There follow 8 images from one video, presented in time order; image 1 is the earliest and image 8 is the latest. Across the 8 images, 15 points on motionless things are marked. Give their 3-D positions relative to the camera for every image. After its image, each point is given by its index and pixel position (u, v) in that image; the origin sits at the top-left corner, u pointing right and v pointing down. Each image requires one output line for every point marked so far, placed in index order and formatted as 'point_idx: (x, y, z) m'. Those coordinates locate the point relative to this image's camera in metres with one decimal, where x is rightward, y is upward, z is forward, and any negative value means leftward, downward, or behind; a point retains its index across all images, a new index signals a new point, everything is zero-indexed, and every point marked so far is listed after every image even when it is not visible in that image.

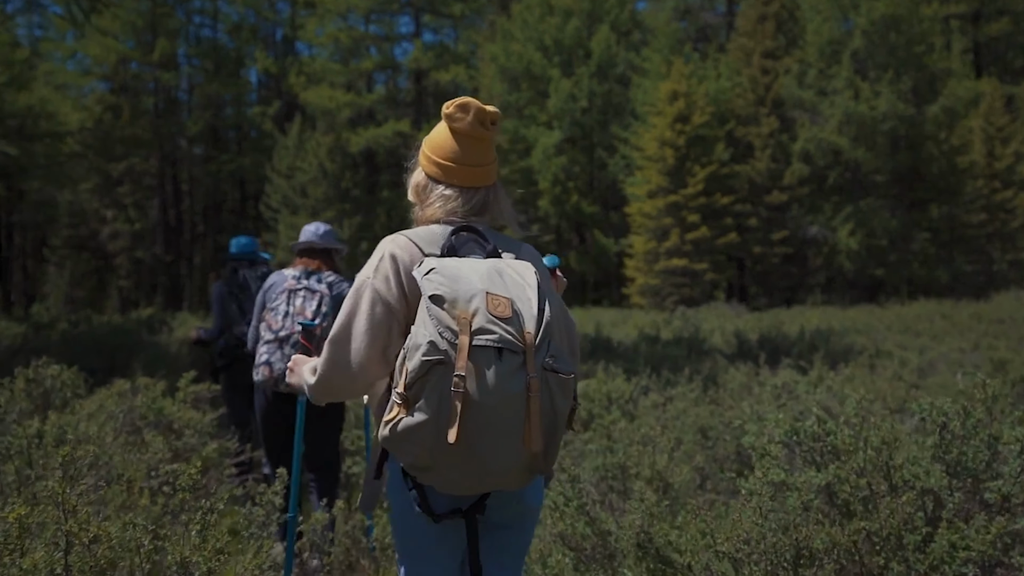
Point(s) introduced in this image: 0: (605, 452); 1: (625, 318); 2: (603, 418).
0: (+0.5, -0.9, +4.7) m
1: (+2.2, -0.6, +17.1) m
2: (+0.6, -0.9, +5.9) m
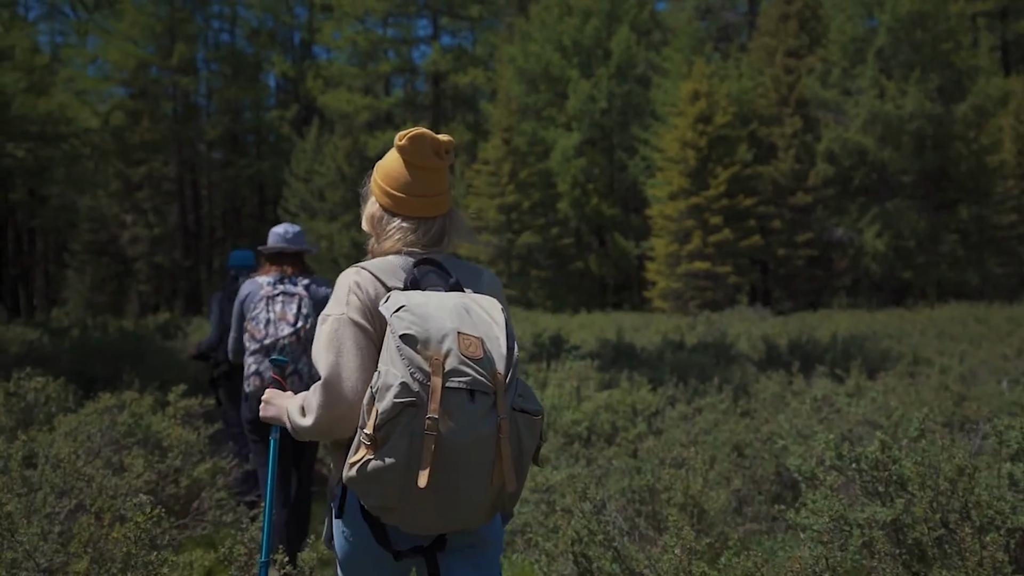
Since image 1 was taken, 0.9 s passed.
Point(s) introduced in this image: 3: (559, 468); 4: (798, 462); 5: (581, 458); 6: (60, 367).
0: (+0.6, -0.9, +4.3) m
1: (+2.6, -0.7, +16.7) m
2: (+0.8, -0.9, +5.6) m
3: (+0.3, -1.0, +5.0) m
4: (+1.3, -0.8, +4.0) m
5: (+0.4, -1.0, +5.2) m
6: (-4.1, -0.7, +8.1) m
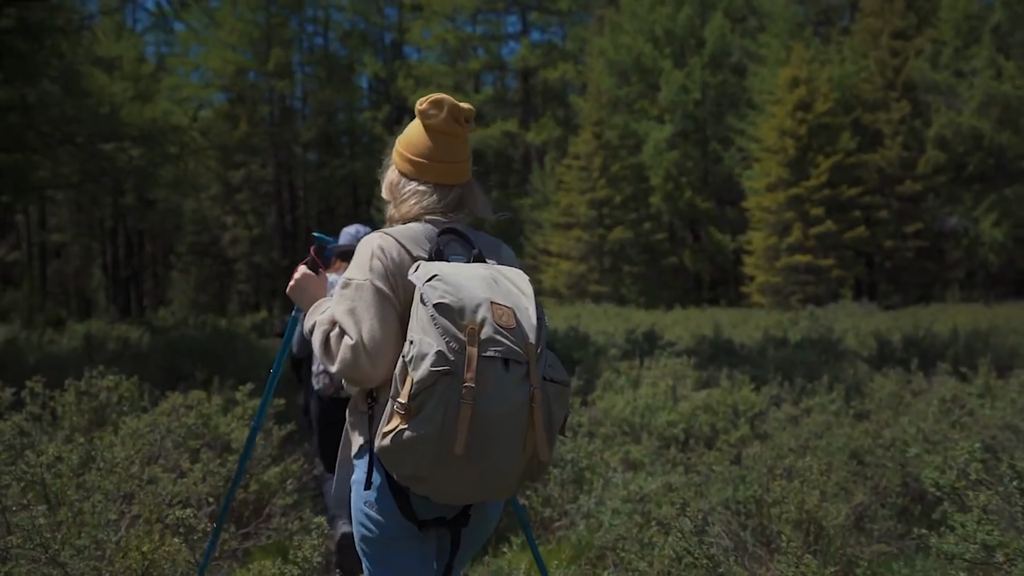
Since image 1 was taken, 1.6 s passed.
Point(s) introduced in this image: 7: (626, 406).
0: (+1.0, -0.9, +3.9) m
1: (+4.2, -0.6, +16.0) m
2: (+1.3, -0.9, +5.1) m
3: (+0.7, -1.0, +4.6) m
4: (+1.7, -0.7, +3.5) m
5: (+0.9, -1.0, +4.8) m
6: (-3.3, -0.7, +8.2) m
7: (+0.8, -0.8, +5.8) m
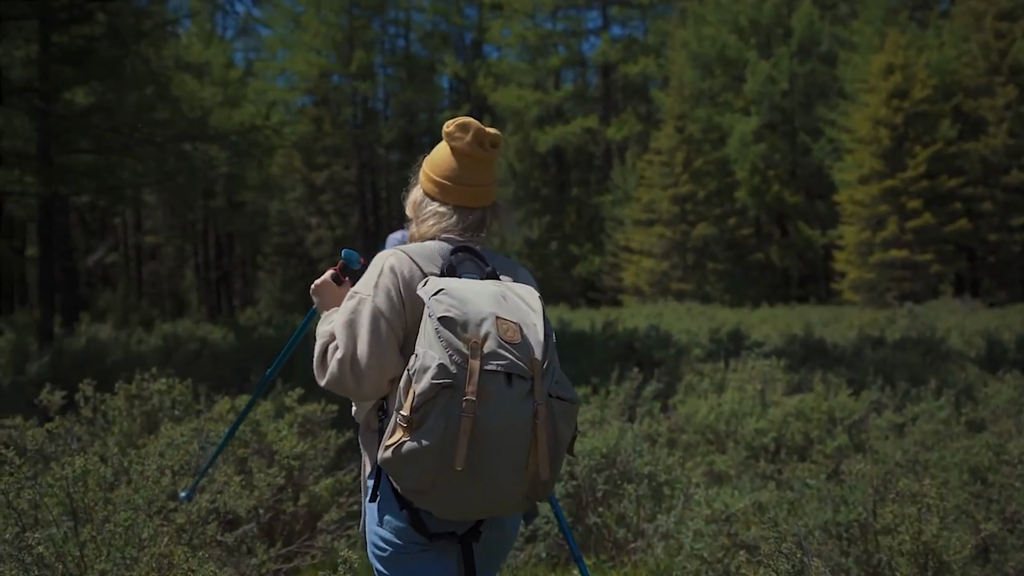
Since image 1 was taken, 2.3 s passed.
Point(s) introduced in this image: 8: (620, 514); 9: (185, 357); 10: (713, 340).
0: (+1.3, -0.8, +3.5) m
1: (+5.6, -0.5, +15.2) m
2: (+1.7, -0.8, +4.7) m
3: (+1.1, -1.0, +4.2) m
4: (+1.9, -0.7, +3.0) m
5: (+1.3, -0.9, +4.4) m
6: (-2.6, -0.7, +8.1) m
7: (+1.2, -0.8, +5.4) m
8: (+0.5, -1.0, +3.9) m
9: (-3.4, -0.7, +9.3) m
10: (+2.4, -0.6, +10.4) m
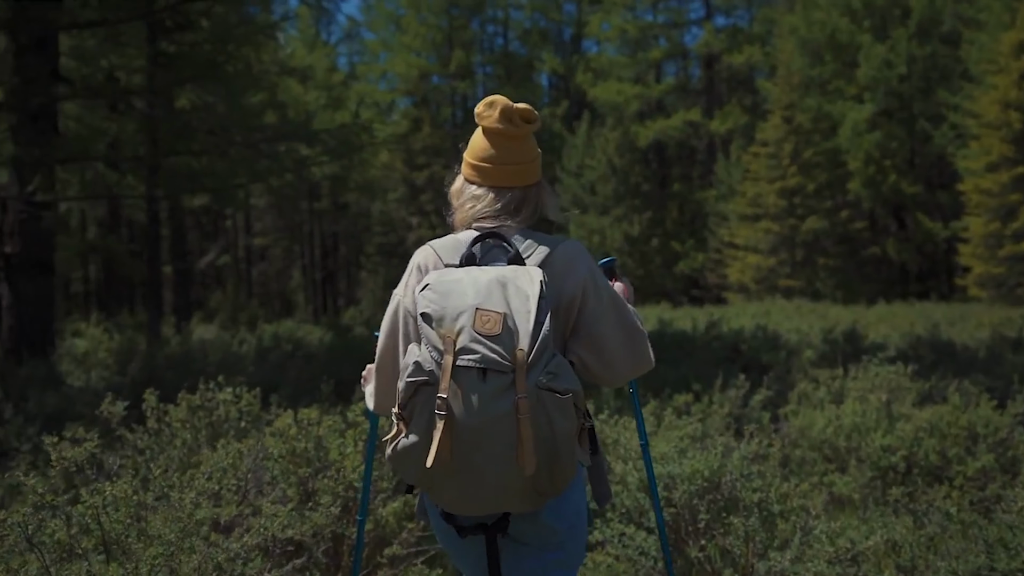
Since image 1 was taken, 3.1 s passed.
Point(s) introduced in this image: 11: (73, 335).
0: (+1.6, -0.8, +2.9) m
1: (+7.2, -0.4, +14.1) m
2: (+2.1, -0.8, +4.0) m
3: (+1.5, -0.9, +3.6) m
4: (+2.1, -0.7, +2.4) m
5: (+1.7, -0.9, +3.8) m
6: (-1.8, -0.7, +8.0) m
7: (+1.7, -0.8, +4.8) m
8: (+0.8, -1.0, +3.4) m
9: (-2.4, -0.7, +9.2) m
10: (+3.4, -0.6, +9.6) m
11: (-7.3, -0.8, +14.8) m
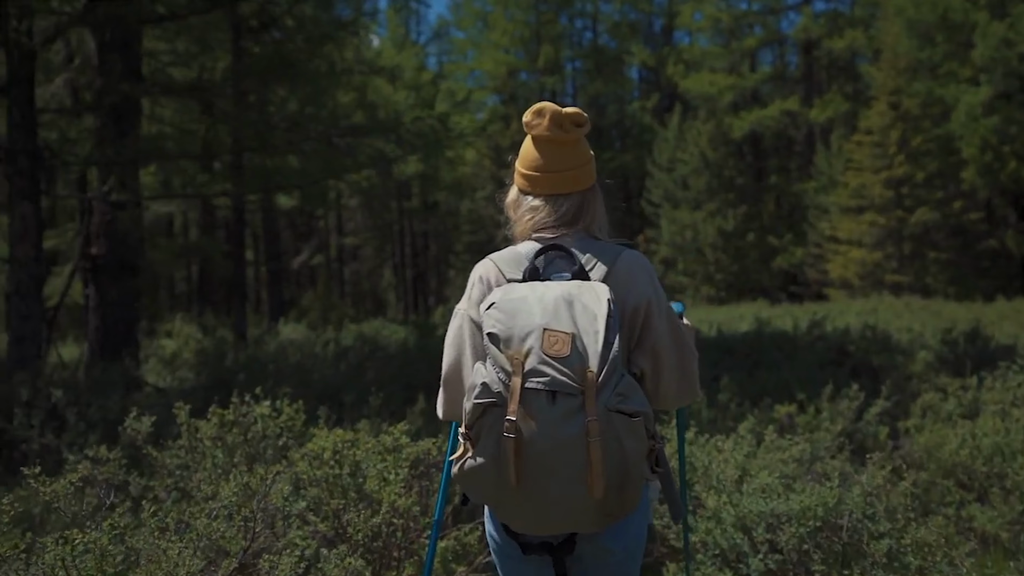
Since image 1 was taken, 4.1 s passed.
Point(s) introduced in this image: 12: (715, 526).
0: (+1.8, -0.8, +2.3) m
1: (+8.5, -0.4, +12.7) m
2: (+2.4, -0.8, +3.3) m
3: (+1.7, -0.9, +3.0) m
4: (+2.2, -0.7, +1.6) m
5: (+1.9, -0.9, +3.1) m
6: (-1.0, -0.7, +7.6) m
7: (+2.1, -0.7, +4.1) m
8: (+1.1, -1.0, +2.8) m
9: (-1.6, -0.7, +8.9) m
10: (+4.3, -0.5, +8.7) m
11: (-5.9, -0.8, +15.0) m
12: (+0.8, -1.0, +3.5) m
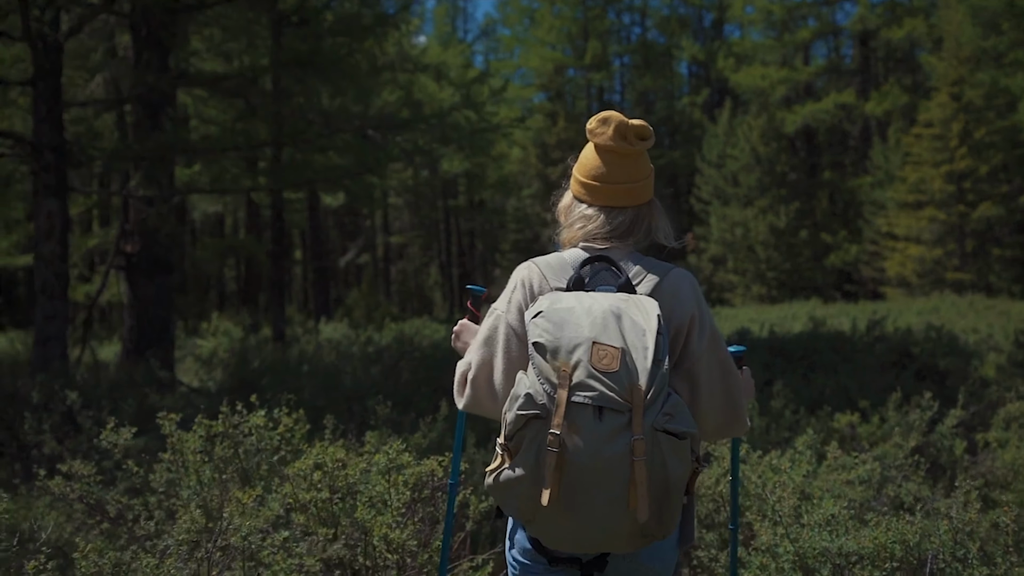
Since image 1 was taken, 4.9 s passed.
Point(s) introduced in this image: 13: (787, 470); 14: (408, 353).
0: (+1.8, -0.8, +1.8) m
1: (+9.1, -0.3, +11.9) m
2: (+2.5, -0.8, +2.8) m
3: (+1.8, -0.9, +2.5) m
4: (+2.2, -0.7, +1.1) m
5: (+2.0, -0.9, +2.6) m
6: (-0.7, -0.7, +7.3) m
7: (+2.2, -0.7, +3.6) m
8: (+1.1, -1.0, +2.4) m
9: (-1.2, -0.7, +8.6) m
10: (+4.7, -0.5, +8.1) m
11: (-5.2, -0.7, +14.9) m
12: (+0.9, -0.9, +3.1) m
13: (+1.2, -0.8, +3.8) m
14: (-1.1, -0.7, +9.5) m
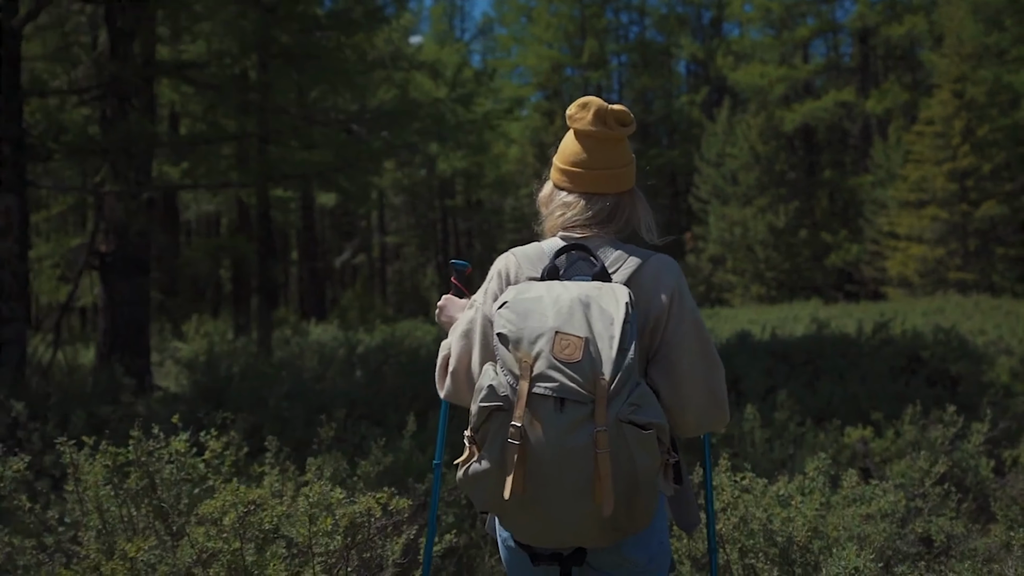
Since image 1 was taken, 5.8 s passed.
0: (+1.7, -0.8, +1.3) m
1: (+9.0, -0.3, +11.4) m
2: (+2.4, -0.8, +2.4) m
3: (+1.7, -0.9, +2.0) m
4: (+2.1, -0.7, +0.7) m
5: (+1.9, -0.9, +2.2) m
6: (-0.8, -0.7, +6.9) m
7: (+2.1, -0.7, +3.2) m
8: (+1.0, -1.0, +1.9) m
9: (-1.3, -0.7, +8.2) m
10: (+4.6, -0.5, +7.7) m
11: (-5.3, -0.8, +14.4) m
12: (+0.8, -0.9, +2.6) m
13: (+1.1, -0.8, +3.4) m
14: (-1.2, -0.7, +9.1) m
